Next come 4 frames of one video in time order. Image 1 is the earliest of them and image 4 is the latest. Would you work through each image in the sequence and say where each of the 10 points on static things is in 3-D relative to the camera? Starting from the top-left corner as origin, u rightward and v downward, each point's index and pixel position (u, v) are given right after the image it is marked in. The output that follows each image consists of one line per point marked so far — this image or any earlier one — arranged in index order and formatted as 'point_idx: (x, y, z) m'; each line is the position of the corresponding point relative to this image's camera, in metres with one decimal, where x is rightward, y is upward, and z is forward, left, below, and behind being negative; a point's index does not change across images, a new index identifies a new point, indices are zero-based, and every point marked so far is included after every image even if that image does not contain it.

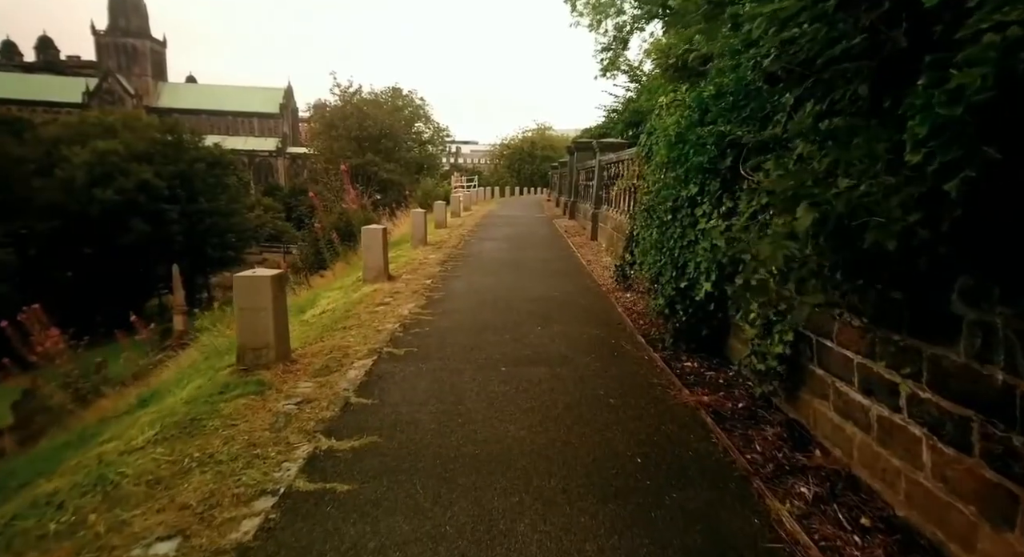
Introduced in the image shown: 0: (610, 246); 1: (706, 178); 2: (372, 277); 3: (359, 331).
0: (+1.9, +0.6, +10.5) m
1: (+1.5, +0.8, +4.2) m
2: (-2.1, 0.0, +8.1) m
3: (-1.6, -0.5, +5.6) m
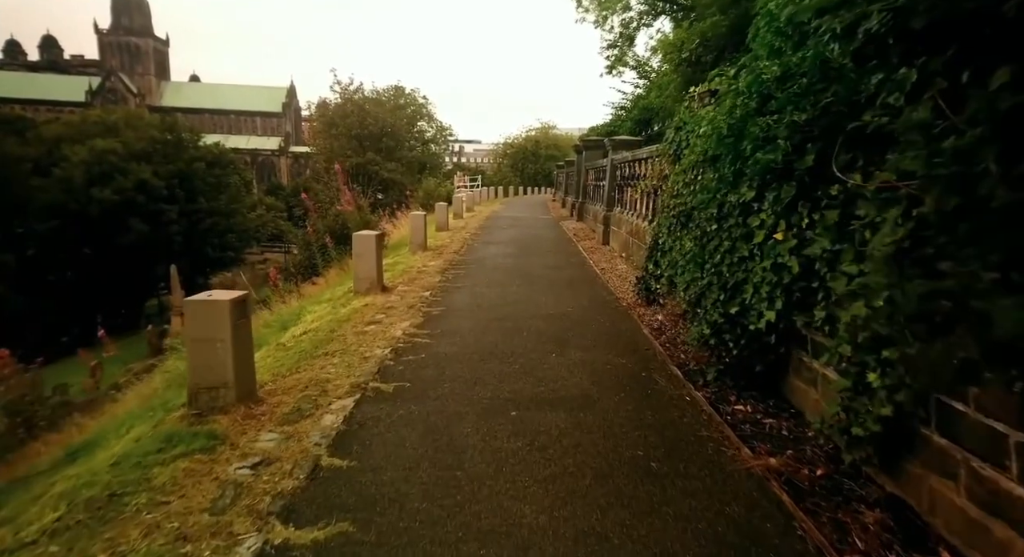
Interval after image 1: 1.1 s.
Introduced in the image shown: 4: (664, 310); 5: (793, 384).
0: (+2.0, +0.5, +9.6) m
1: (+1.6, +0.6, +3.3) m
2: (-2.0, -0.1, +7.3) m
3: (-1.5, -0.7, +4.7) m
4: (+1.7, -0.4, +6.0) m
5: (+1.9, -0.7, +3.7) m
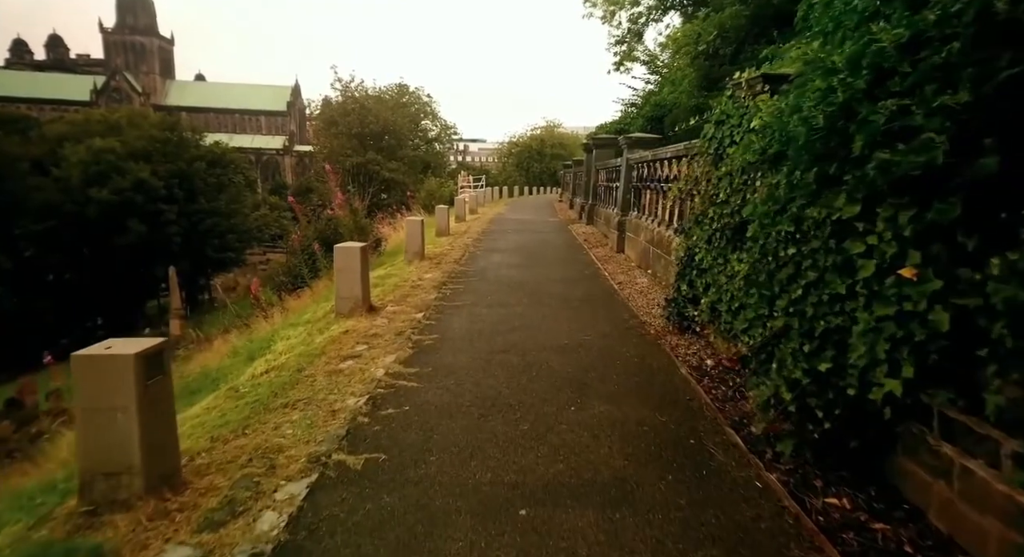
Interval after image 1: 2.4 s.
0: (+2.1, +0.2, +8.6) m
1: (+1.6, +0.4, +2.3) m
2: (-1.9, -0.4, +6.3) m
3: (-1.4, -0.9, +3.8) m
4: (+1.8, -0.6, +5.0) m
5: (+2.0, -1.0, +2.7) m
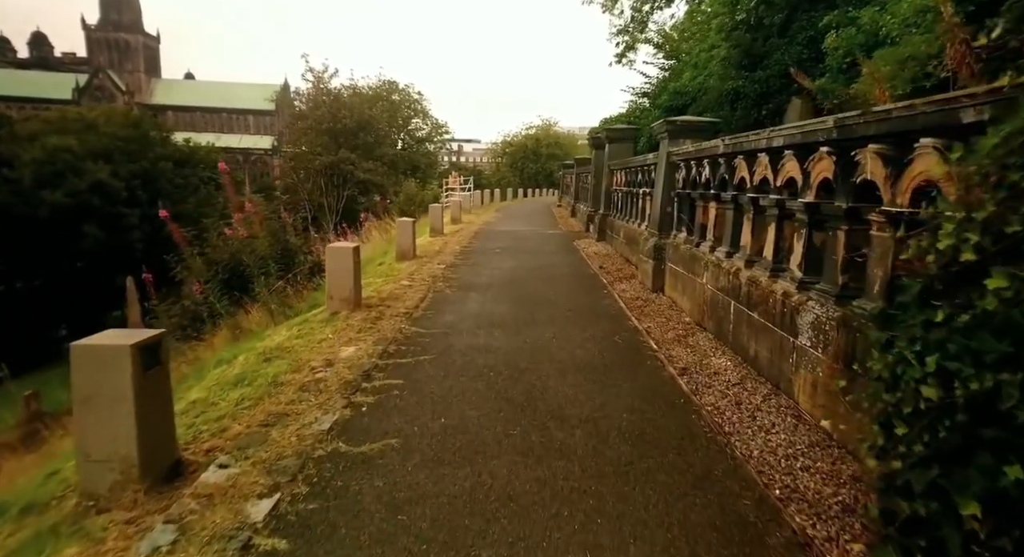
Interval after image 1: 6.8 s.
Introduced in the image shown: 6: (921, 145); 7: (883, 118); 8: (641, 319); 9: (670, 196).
0: (+1.9, -0.5, +5.1) m
1: (+1.5, -0.3, -1.2) m
2: (-2.1, -1.1, +2.7) m
3: (-1.6, -1.6, +0.2) m
4: (+1.6, -1.3, +1.5) m
5: (+1.8, -1.6, -0.8) m
6: (+1.9, +0.6, +2.6) m
7: (+1.9, +0.9, +2.9) m
8: (+1.4, -0.4, +6.0) m
9: (+2.1, +1.1, +7.2) m
